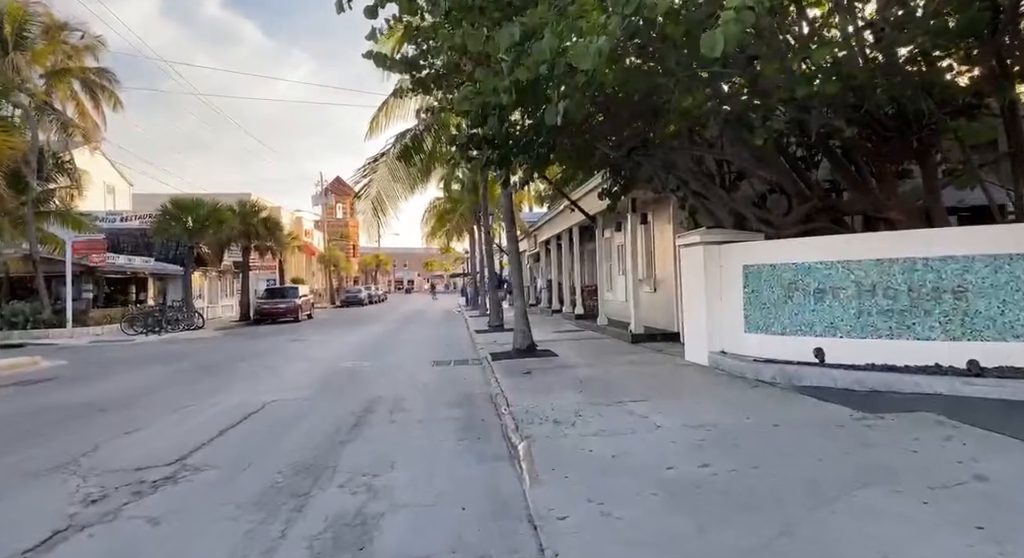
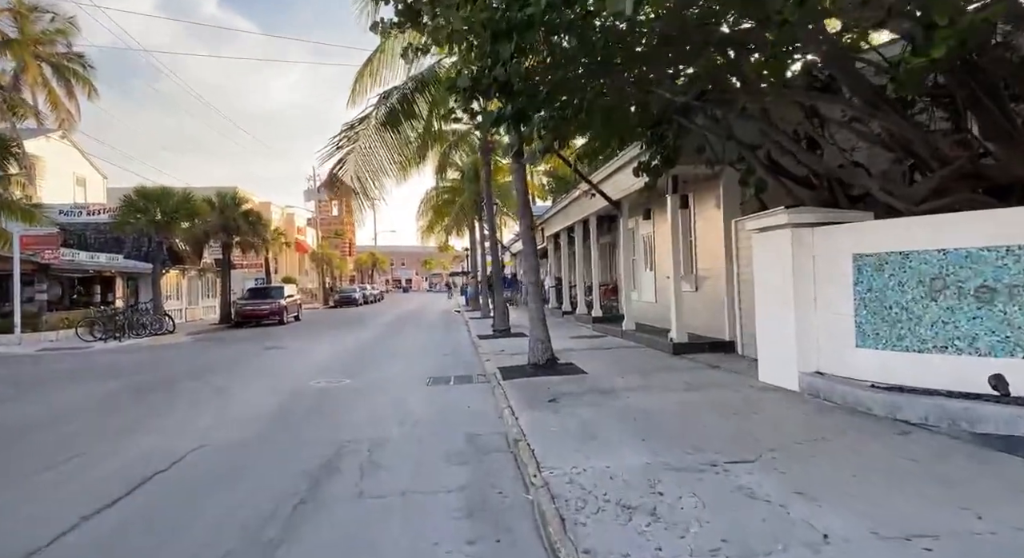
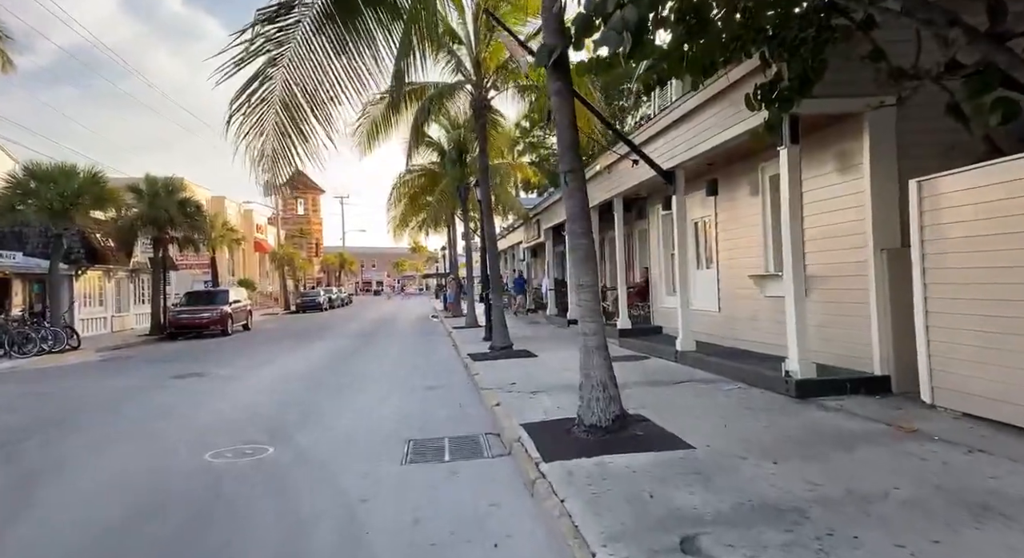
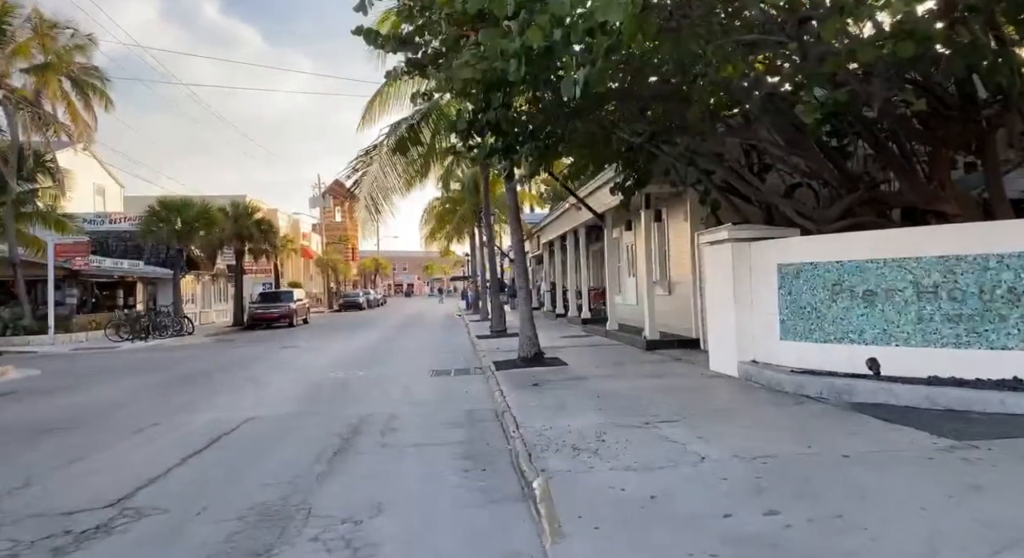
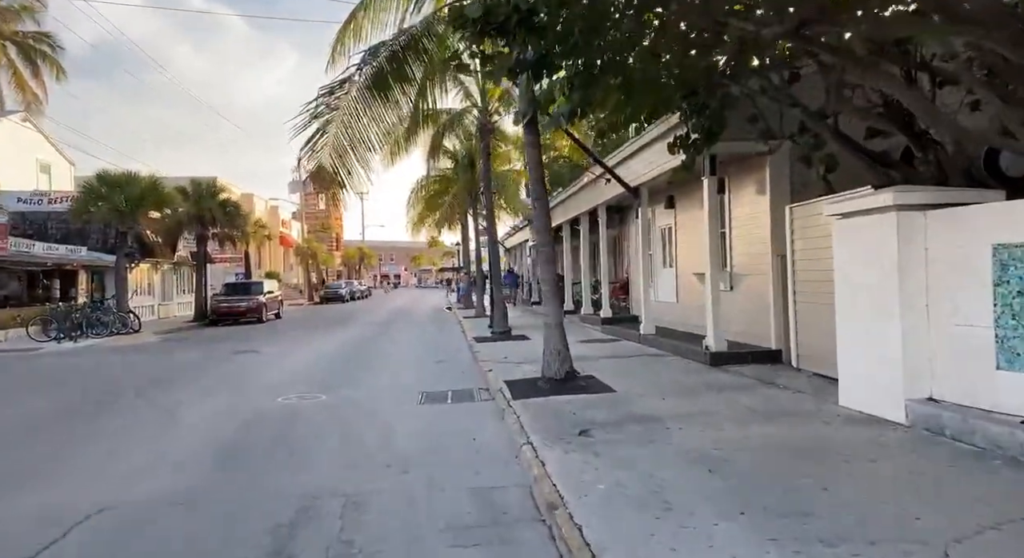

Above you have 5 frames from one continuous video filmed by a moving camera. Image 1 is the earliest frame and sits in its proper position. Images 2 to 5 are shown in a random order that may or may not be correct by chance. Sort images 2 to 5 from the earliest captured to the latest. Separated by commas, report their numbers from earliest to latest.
4, 2, 5, 3
